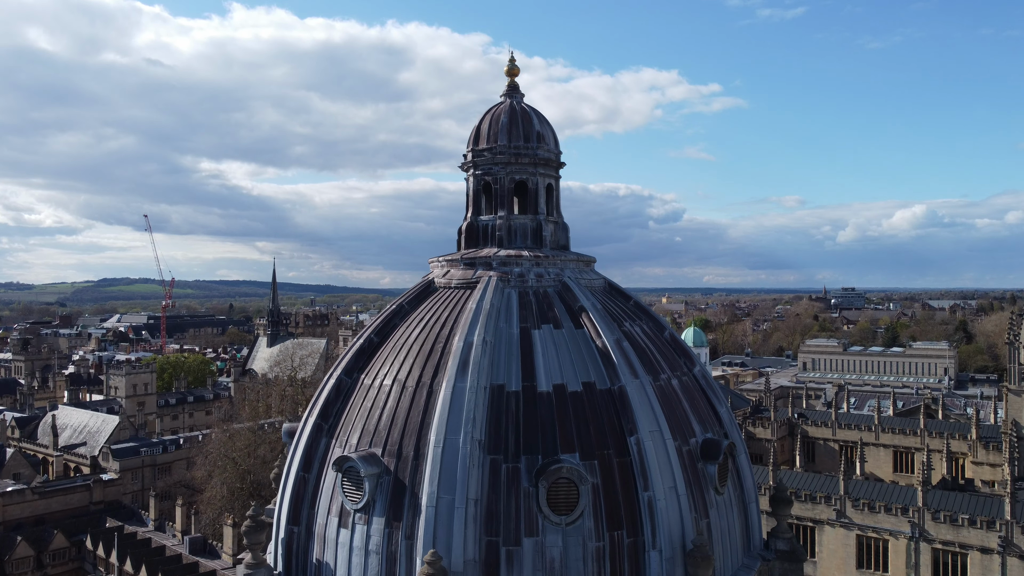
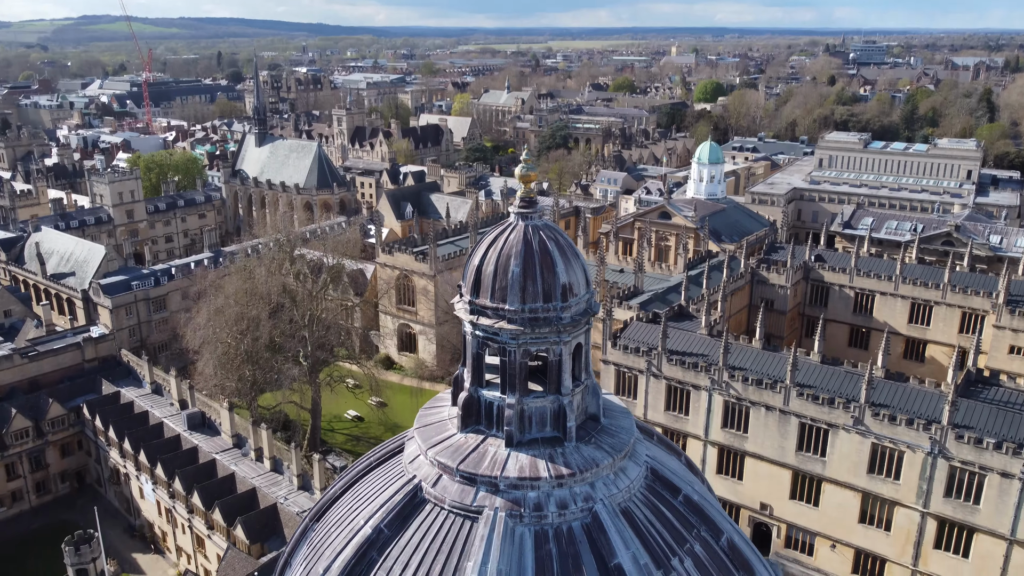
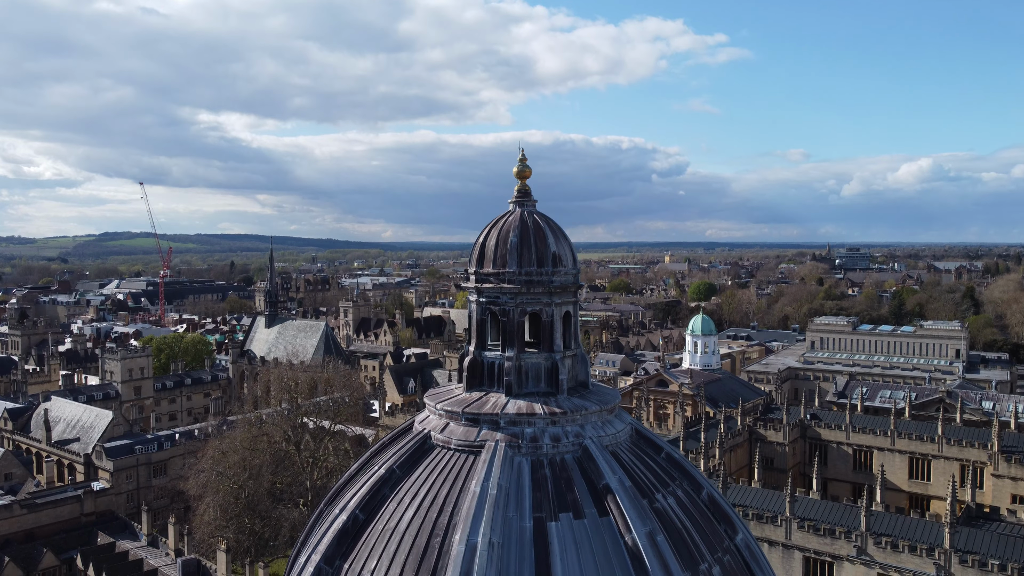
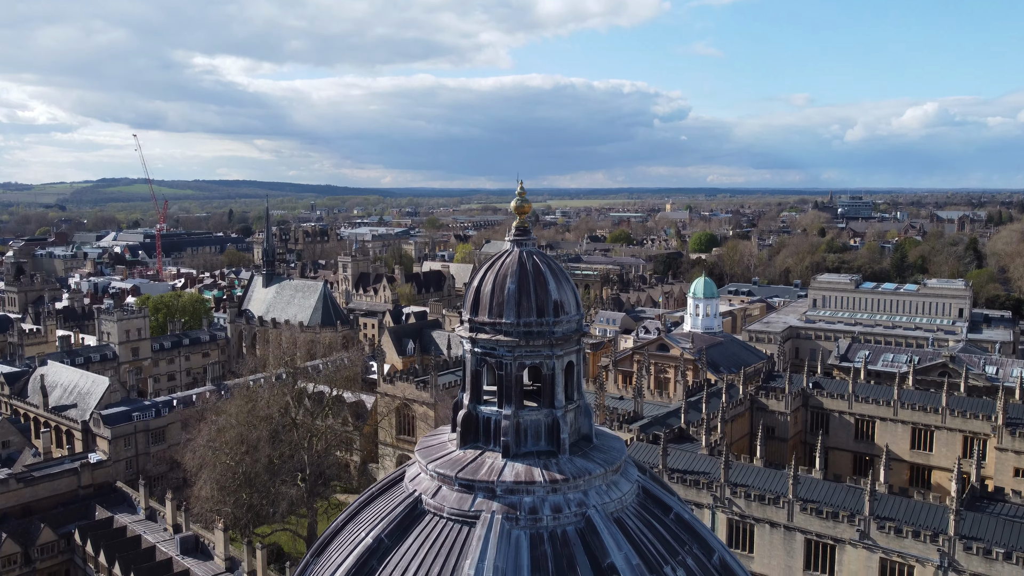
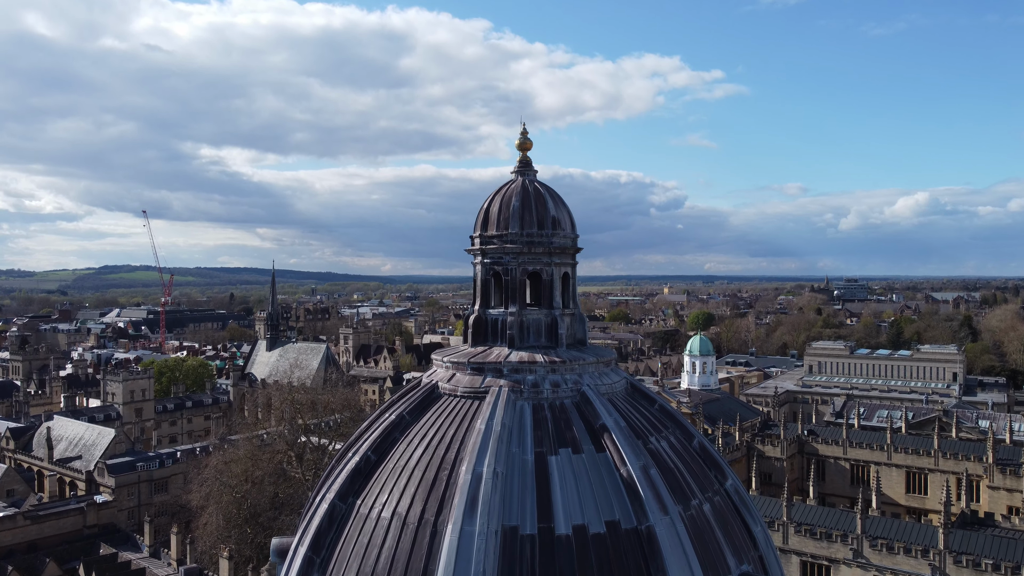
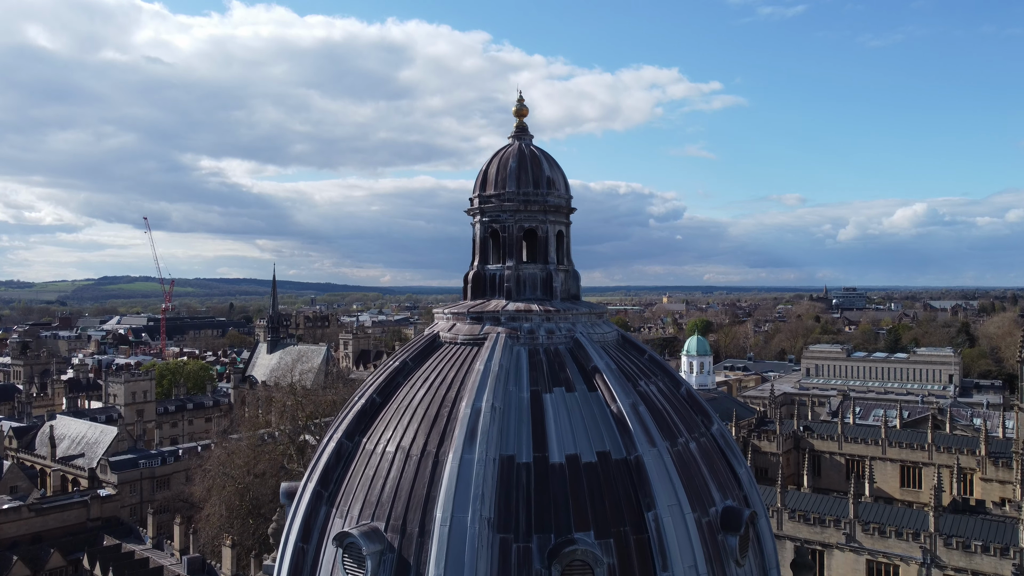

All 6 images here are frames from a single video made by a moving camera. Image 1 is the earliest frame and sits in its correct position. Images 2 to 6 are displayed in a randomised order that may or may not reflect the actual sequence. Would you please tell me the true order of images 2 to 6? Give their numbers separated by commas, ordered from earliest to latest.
6, 5, 3, 4, 2
